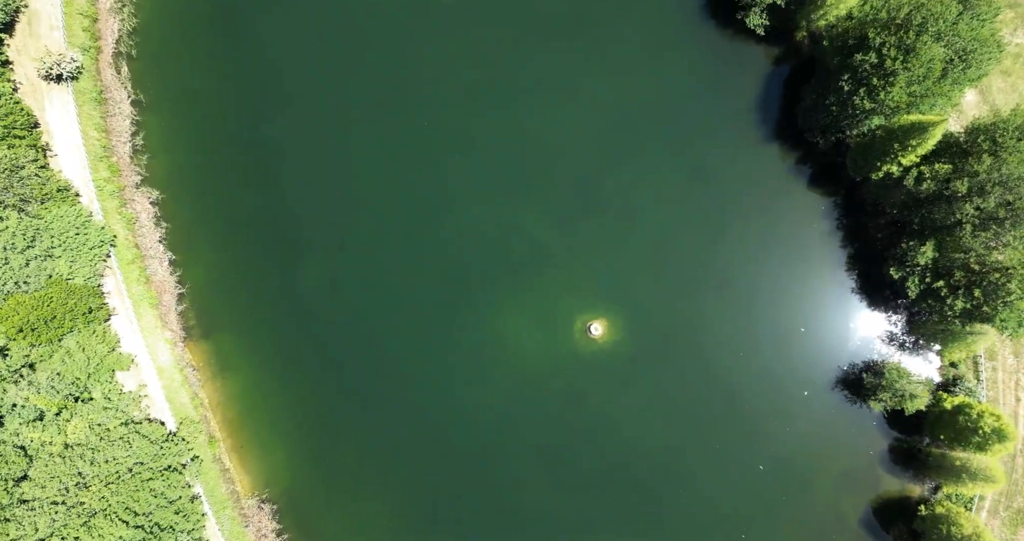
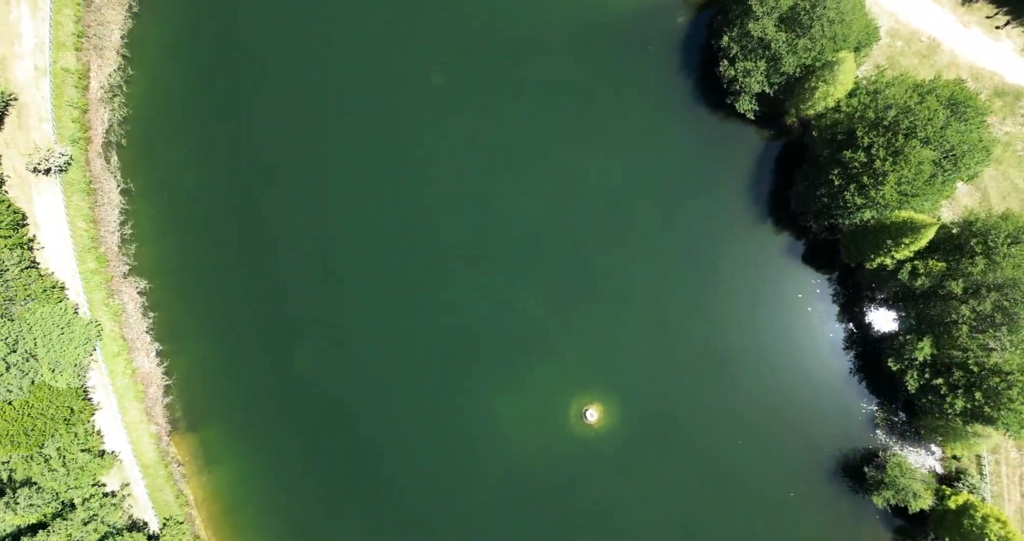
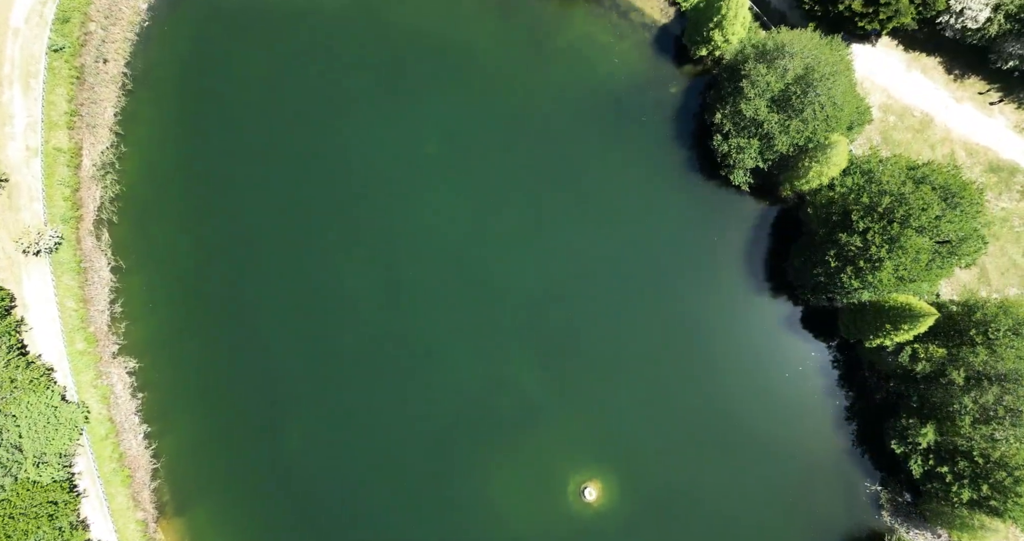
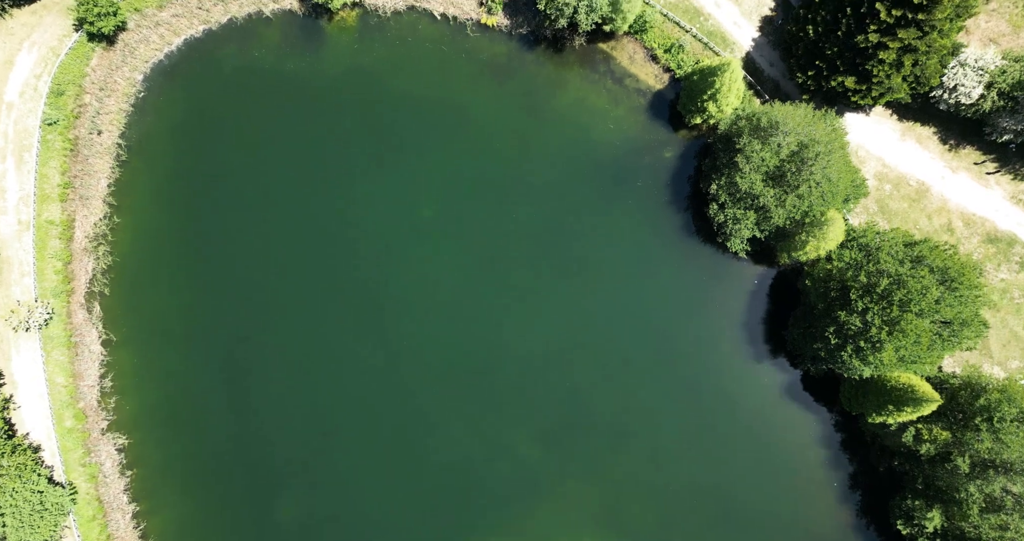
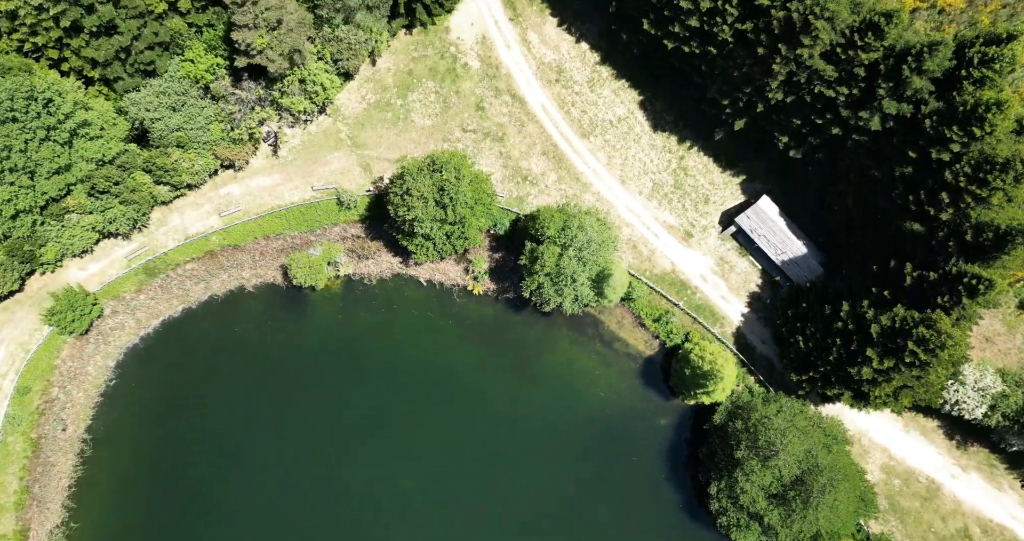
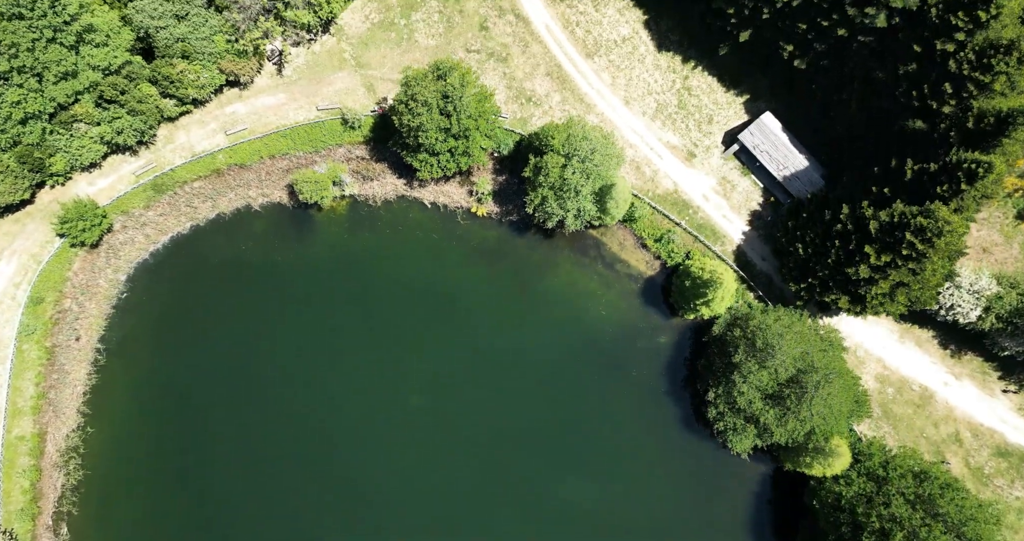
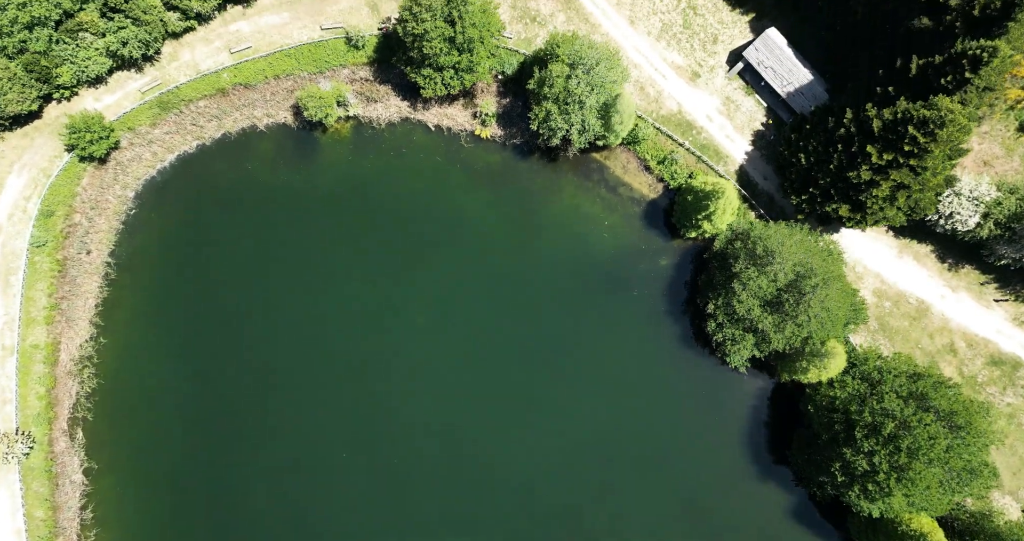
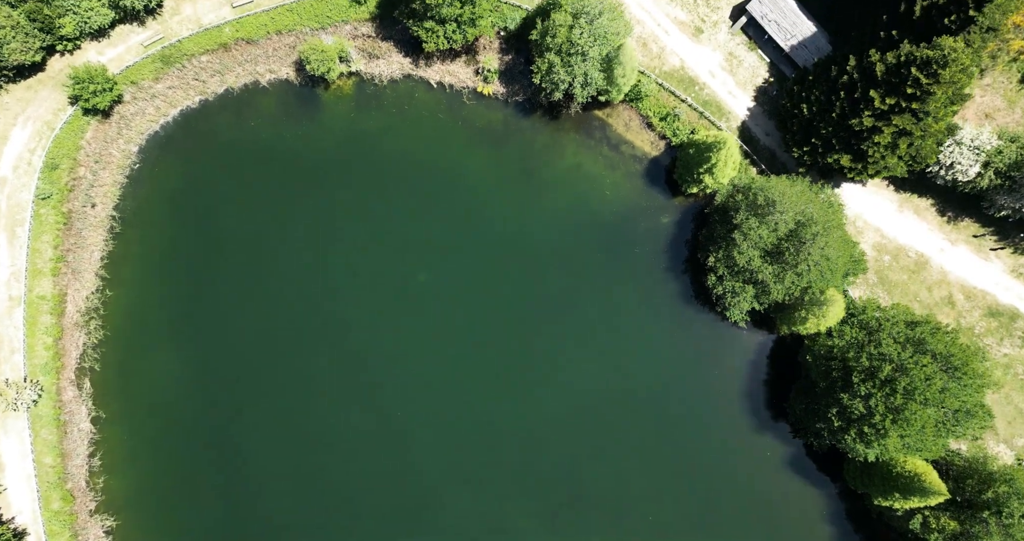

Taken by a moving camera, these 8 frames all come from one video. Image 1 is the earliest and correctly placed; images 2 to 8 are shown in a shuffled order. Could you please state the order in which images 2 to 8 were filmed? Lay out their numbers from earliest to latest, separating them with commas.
2, 3, 4, 8, 7, 6, 5
